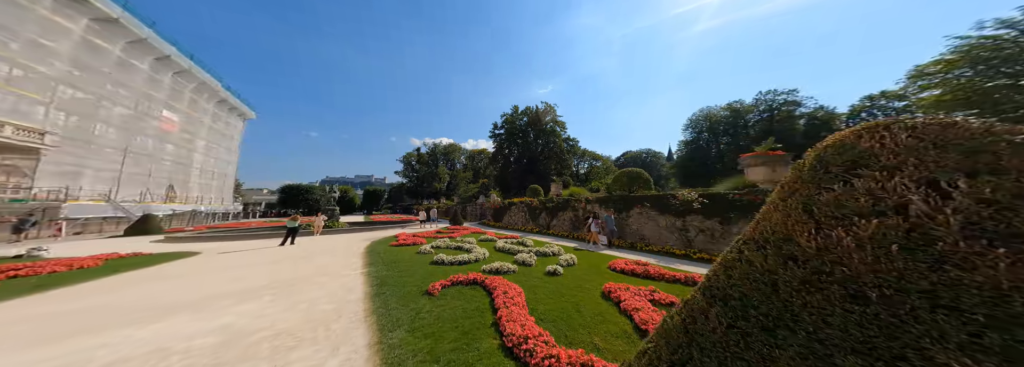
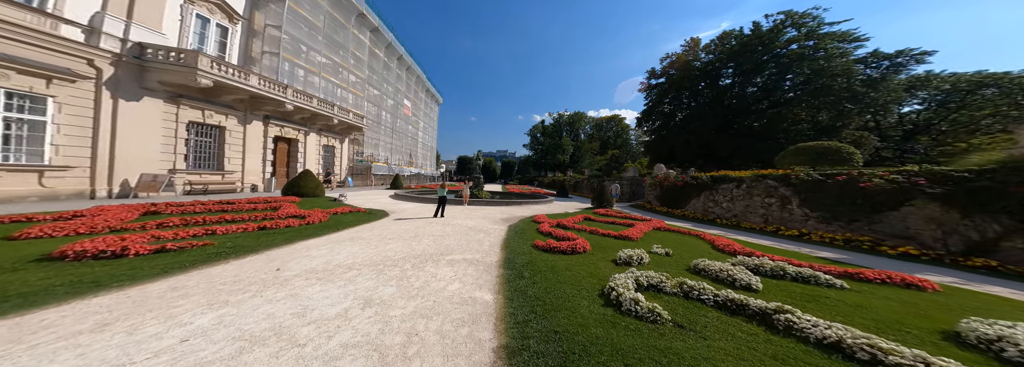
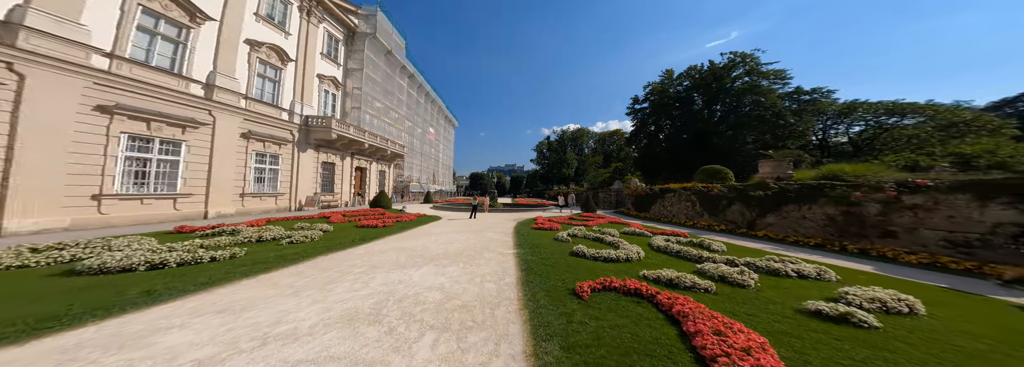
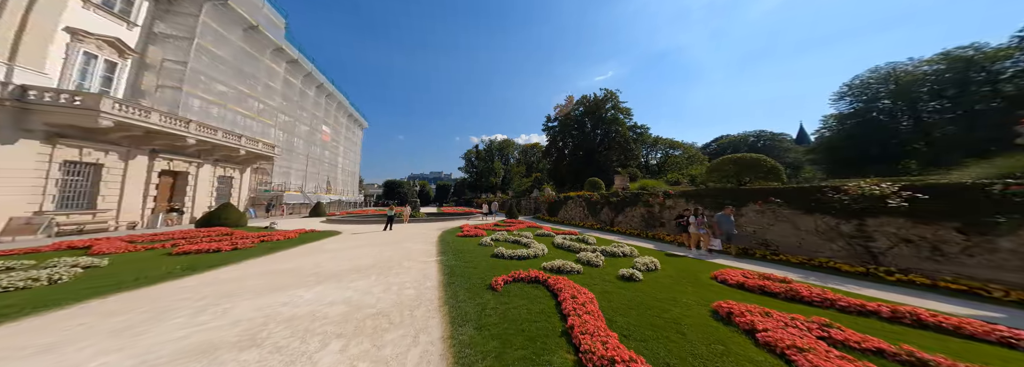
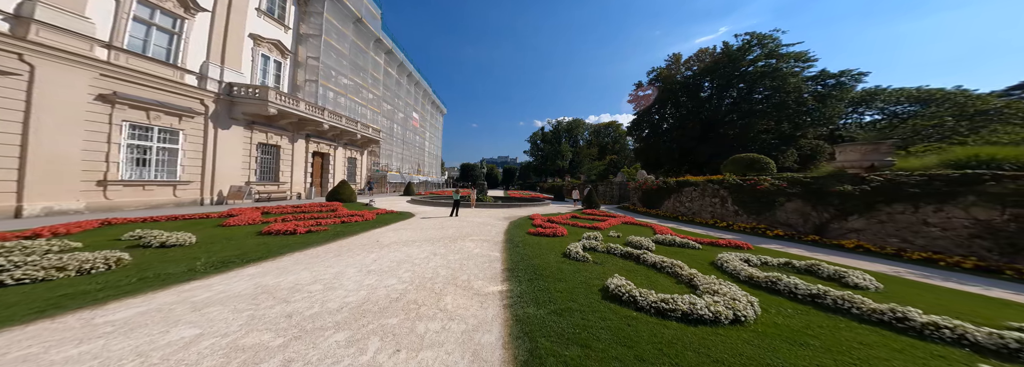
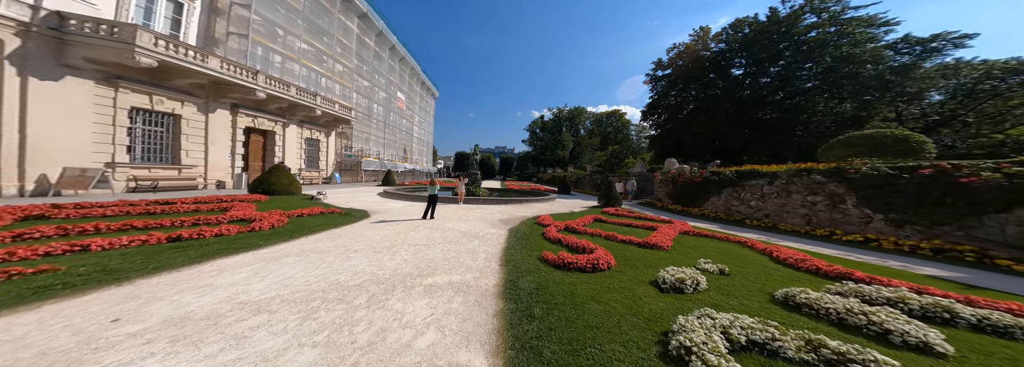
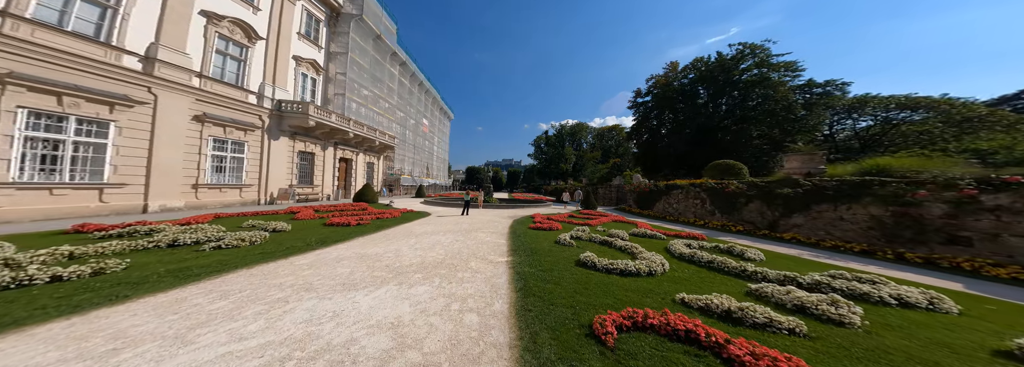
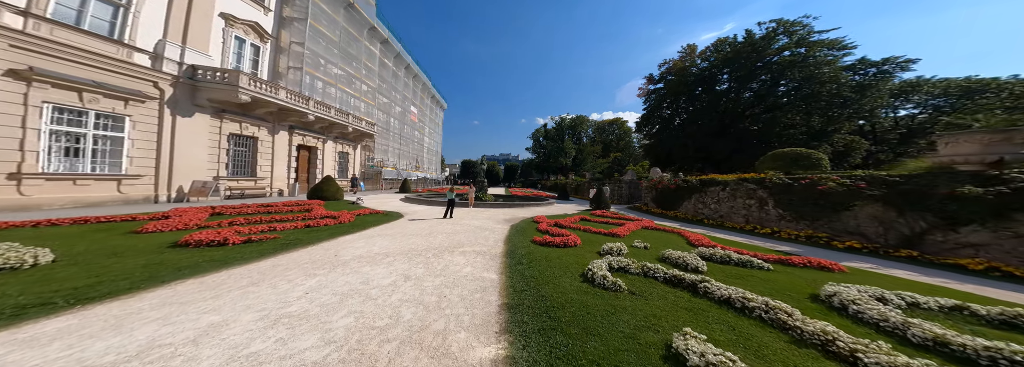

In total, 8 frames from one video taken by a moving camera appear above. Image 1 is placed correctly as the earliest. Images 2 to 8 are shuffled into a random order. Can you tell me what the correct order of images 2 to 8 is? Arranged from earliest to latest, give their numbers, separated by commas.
4, 3, 7, 5, 8, 2, 6
